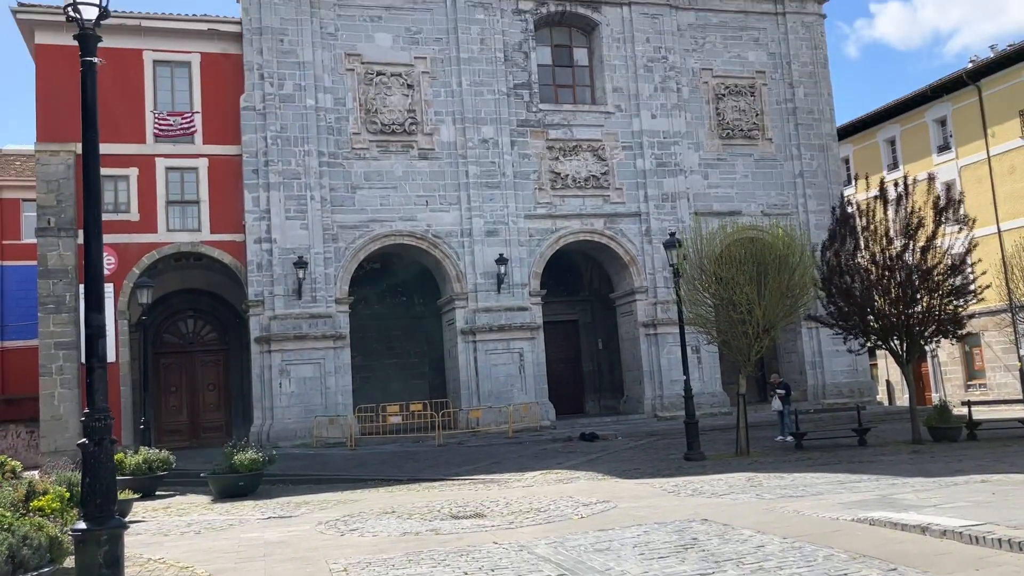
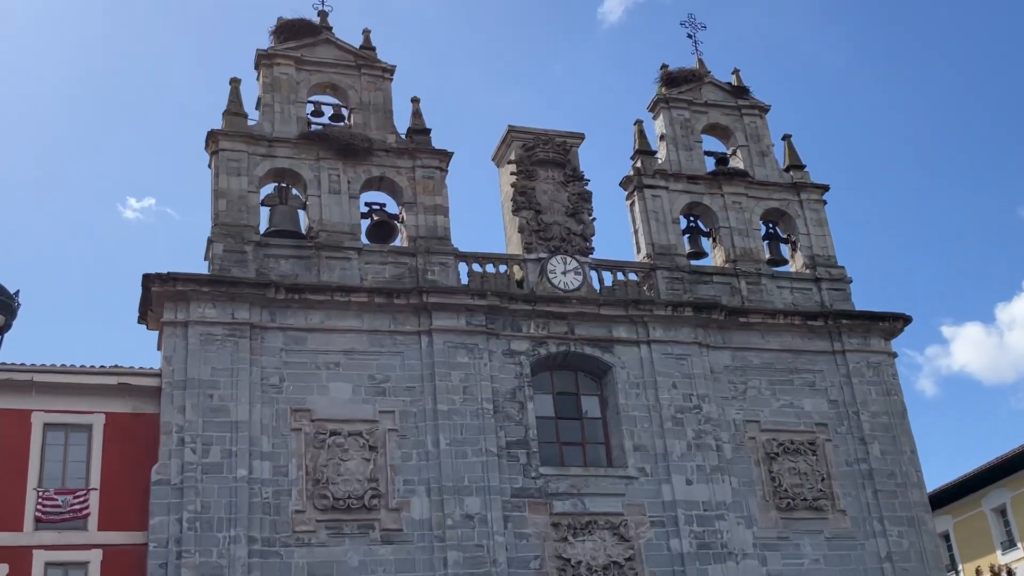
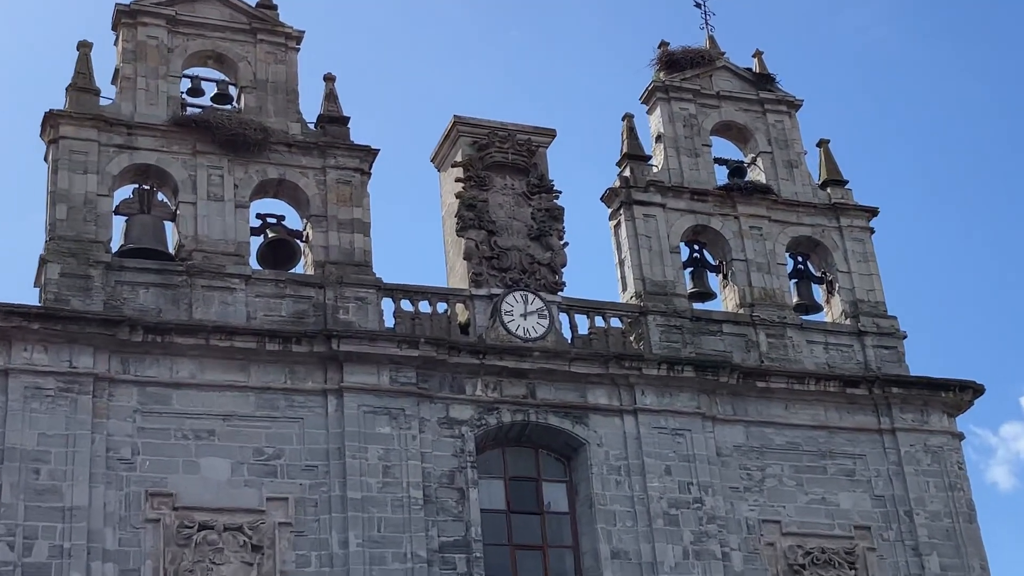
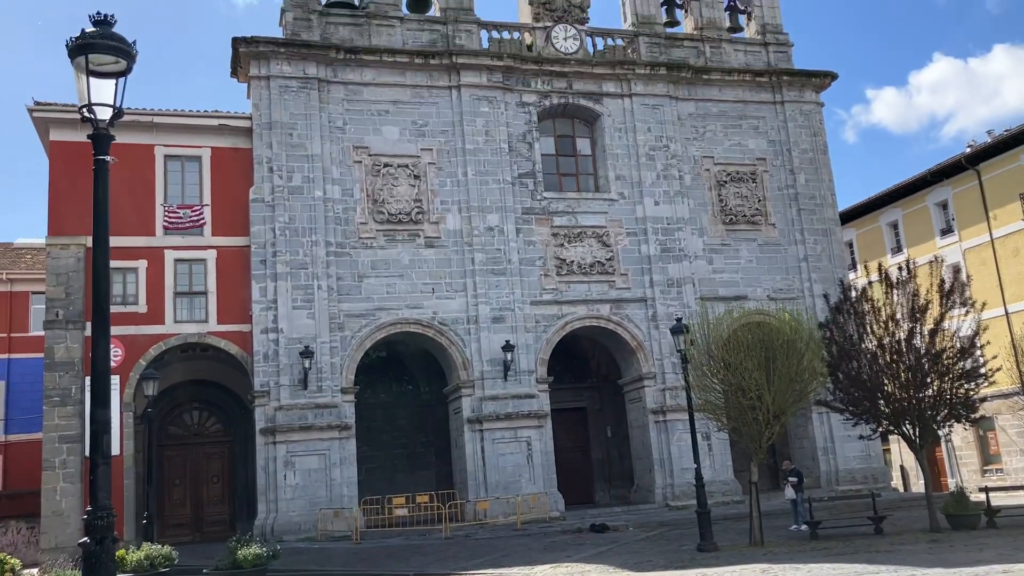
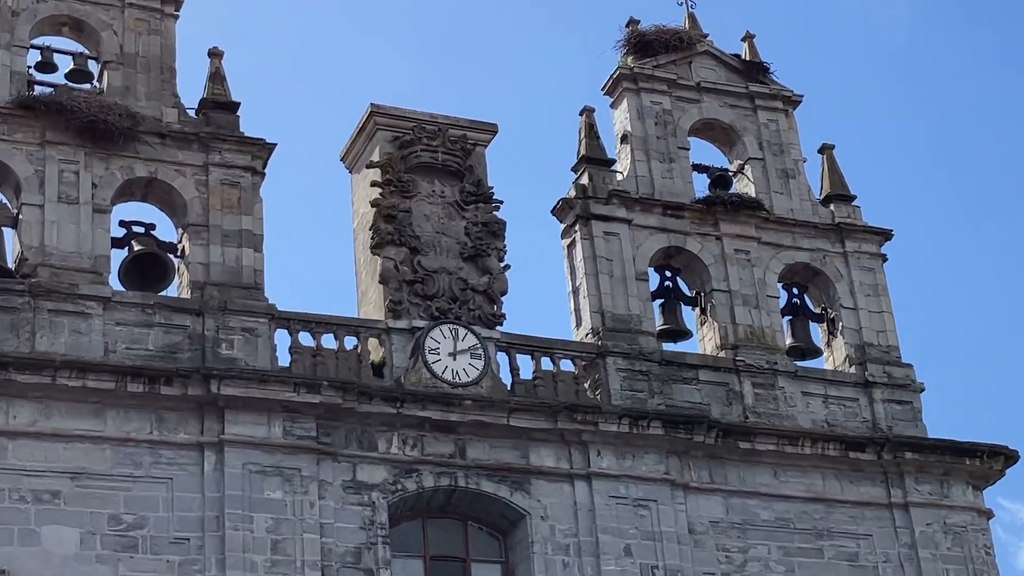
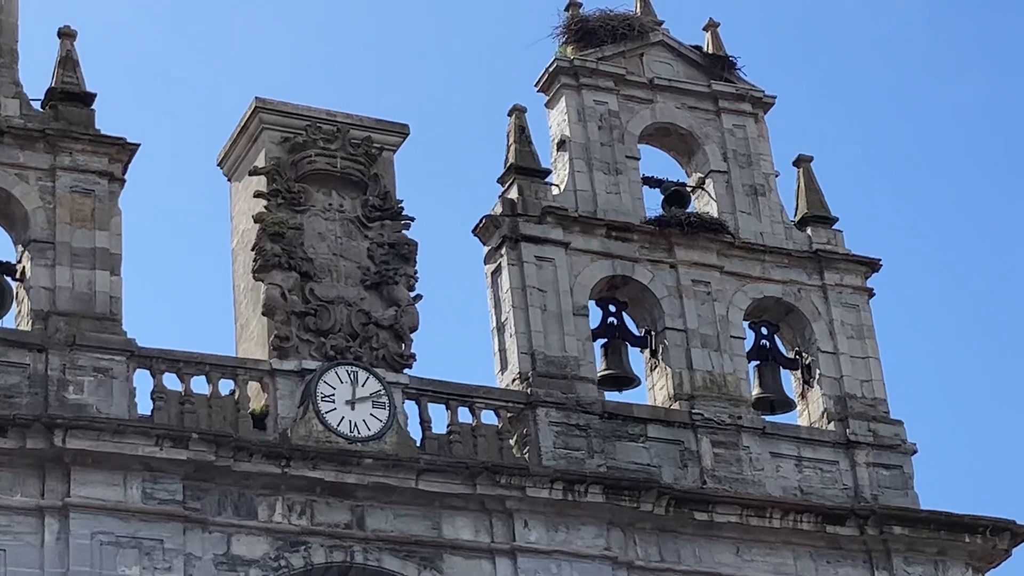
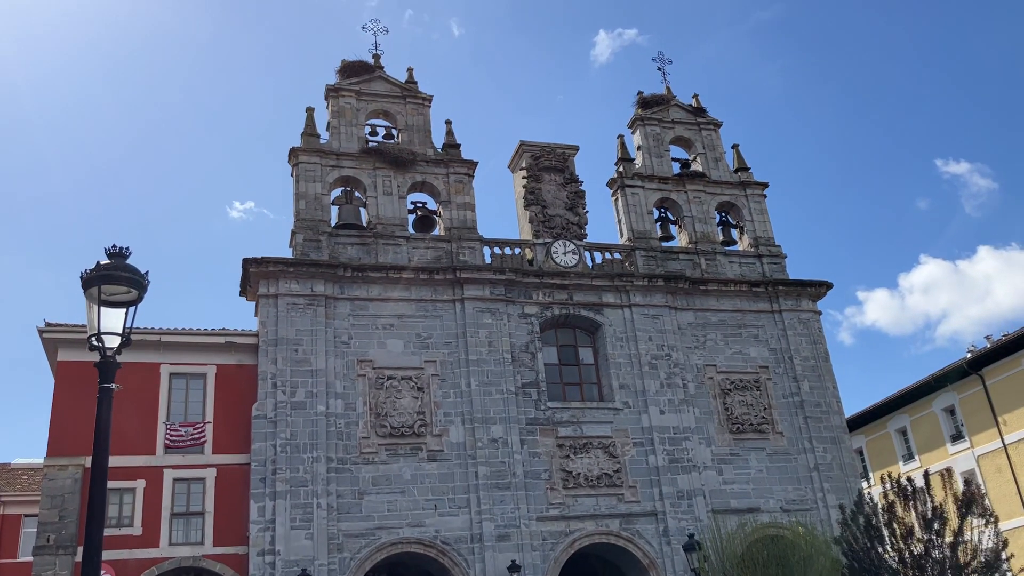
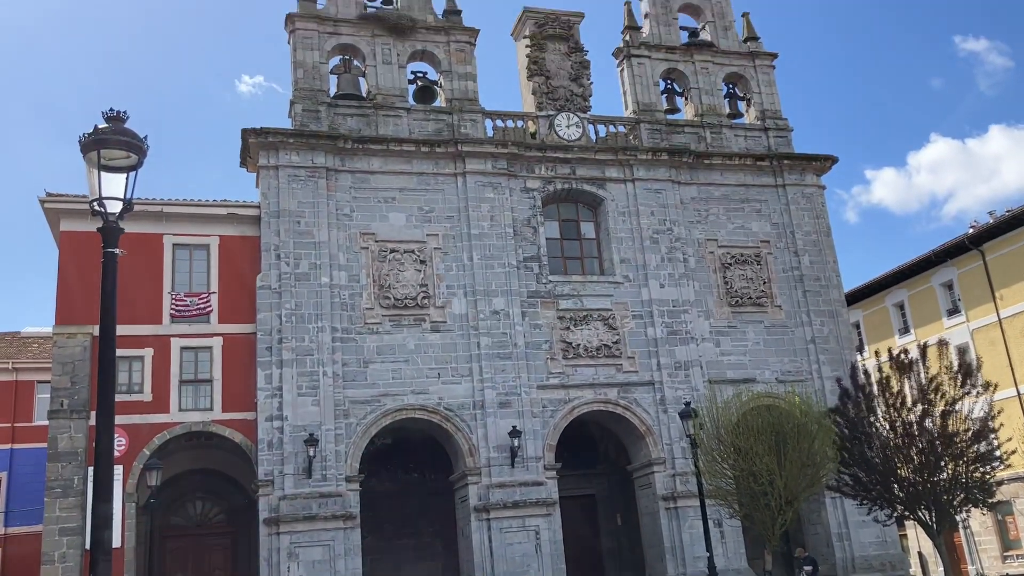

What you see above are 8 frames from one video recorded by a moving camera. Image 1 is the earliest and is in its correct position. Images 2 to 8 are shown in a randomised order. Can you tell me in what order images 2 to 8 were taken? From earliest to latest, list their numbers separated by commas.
4, 8, 7, 2, 3, 5, 6
